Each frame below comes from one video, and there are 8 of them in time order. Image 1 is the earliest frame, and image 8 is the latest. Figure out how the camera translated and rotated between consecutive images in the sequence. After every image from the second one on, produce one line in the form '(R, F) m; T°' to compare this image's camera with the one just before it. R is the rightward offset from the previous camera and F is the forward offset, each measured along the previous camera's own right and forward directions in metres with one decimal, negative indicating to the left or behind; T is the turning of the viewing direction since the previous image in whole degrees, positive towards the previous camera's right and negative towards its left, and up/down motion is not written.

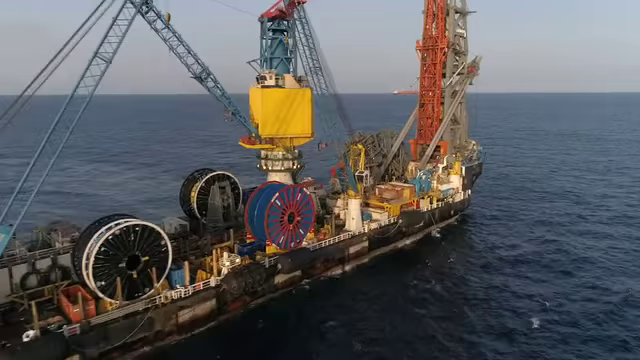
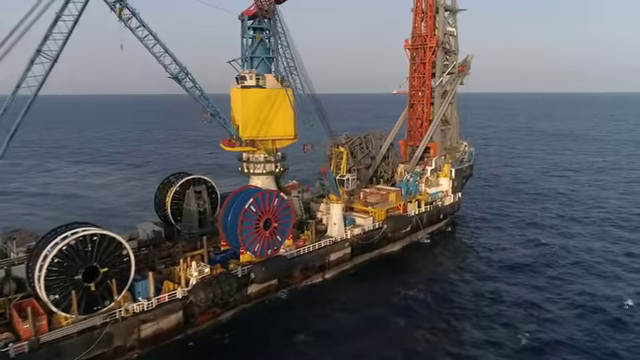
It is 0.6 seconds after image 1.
(+1.3, +1.8) m; 0°
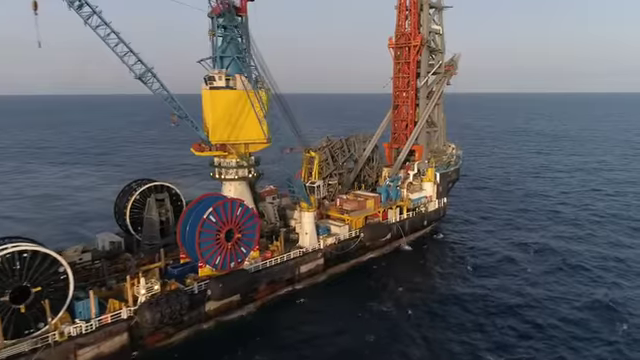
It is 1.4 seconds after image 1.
(+1.9, +2.6) m; 0°
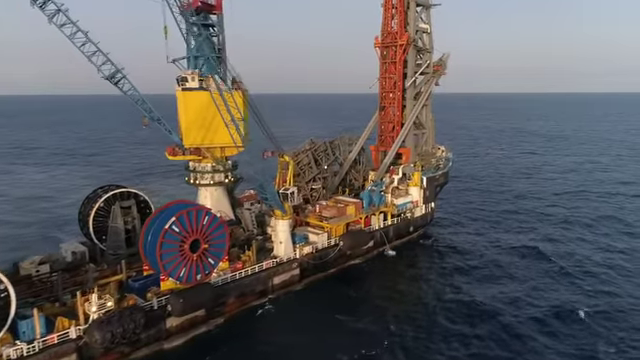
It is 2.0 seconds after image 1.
(+1.5, +2.1) m; 0°
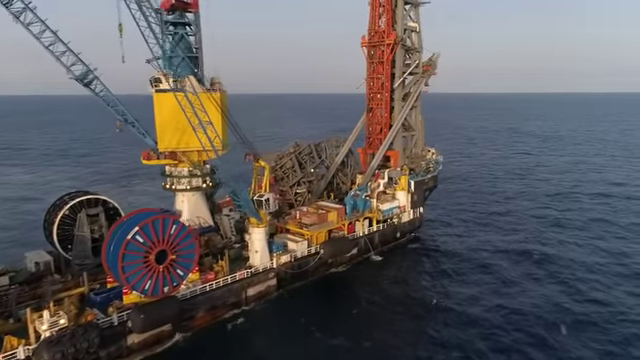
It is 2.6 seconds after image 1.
(+1.3, +1.9) m; 0°
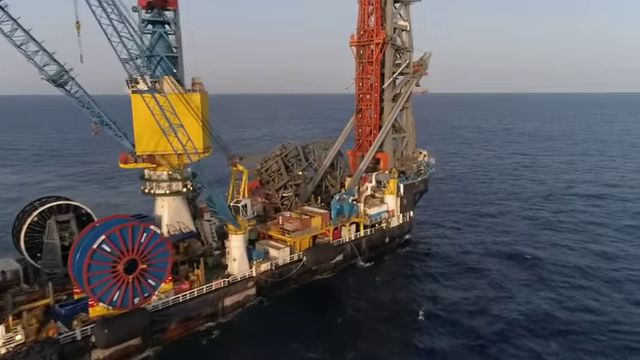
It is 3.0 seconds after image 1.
(+1.0, +1.6) m; 0°
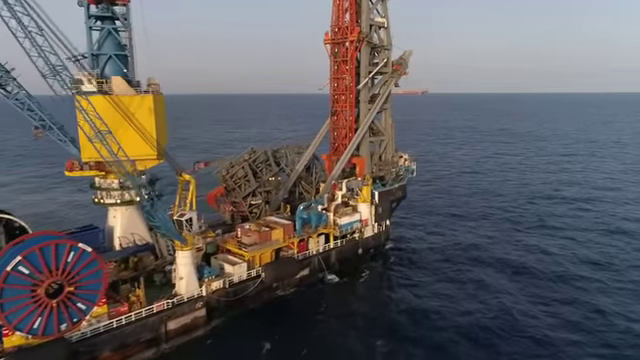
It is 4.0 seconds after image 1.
(+2.2, +3.3) m; 0°
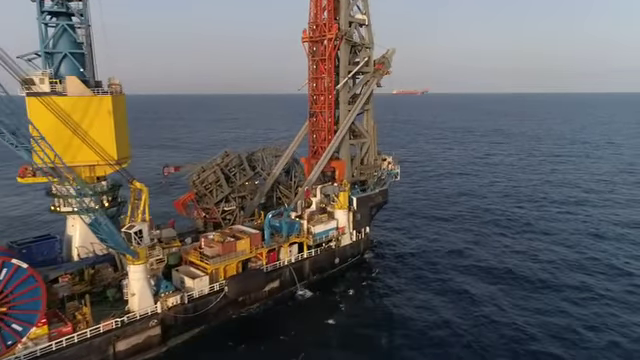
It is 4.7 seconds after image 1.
(+1.7, +2.5) m; 0°
